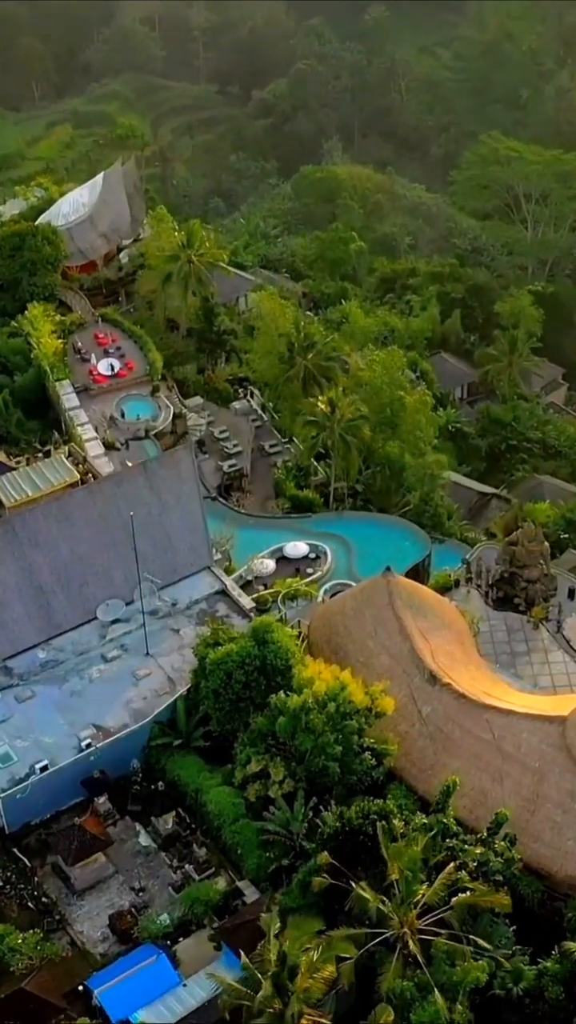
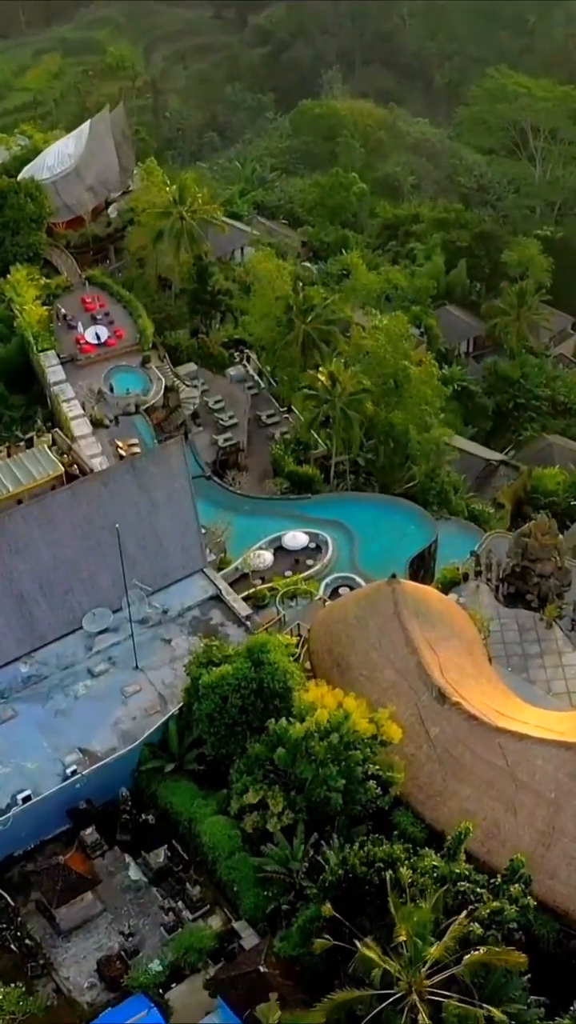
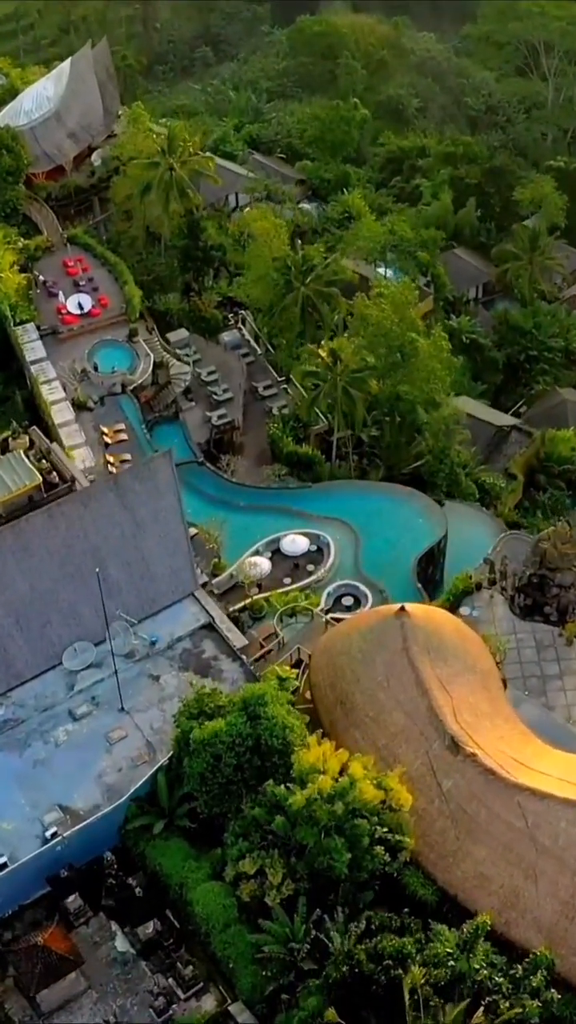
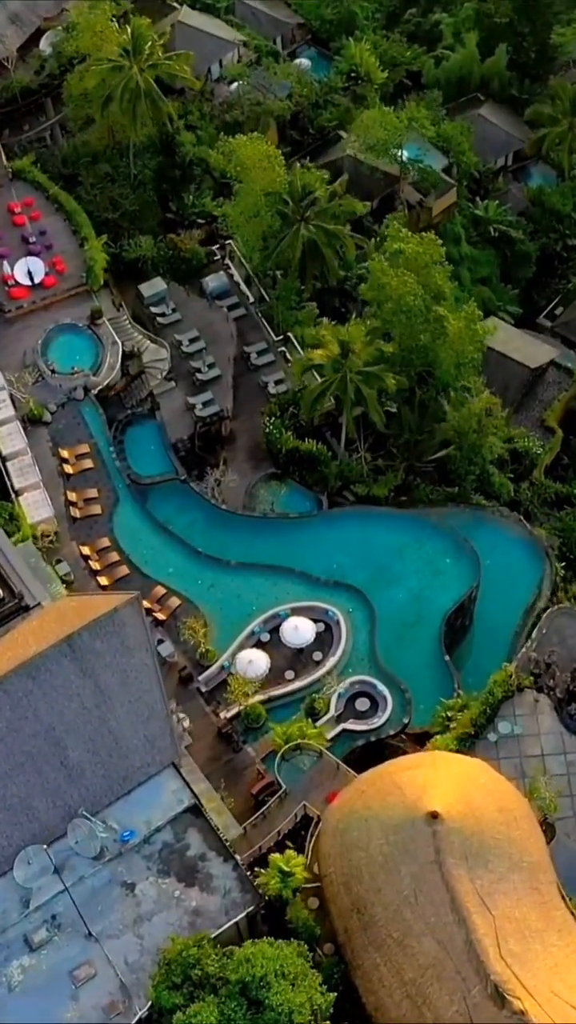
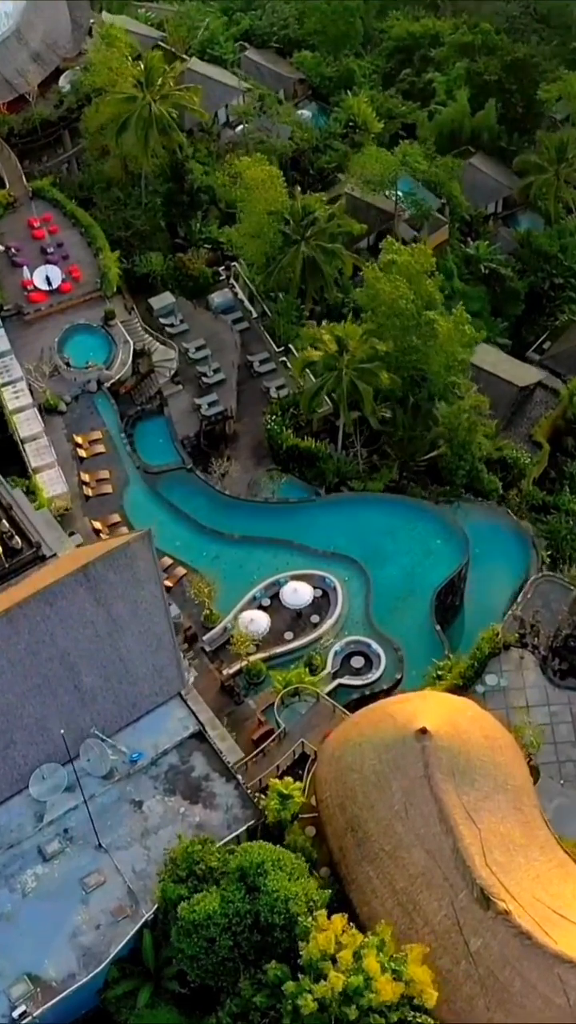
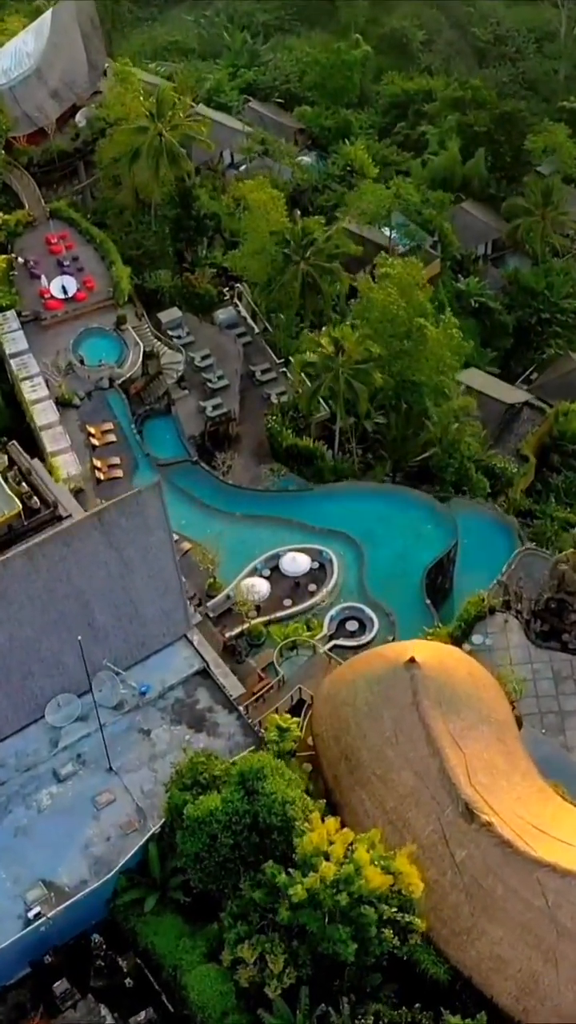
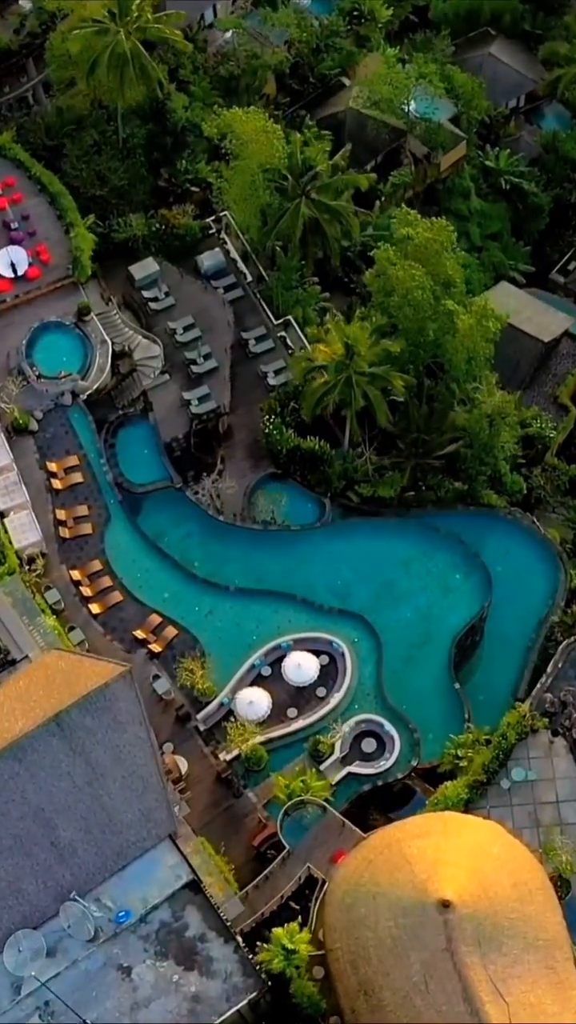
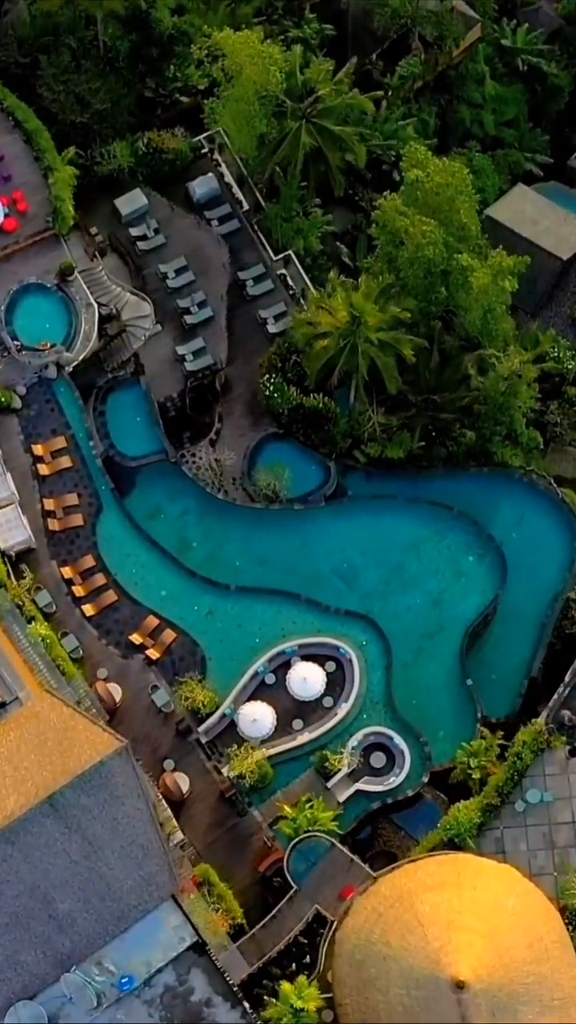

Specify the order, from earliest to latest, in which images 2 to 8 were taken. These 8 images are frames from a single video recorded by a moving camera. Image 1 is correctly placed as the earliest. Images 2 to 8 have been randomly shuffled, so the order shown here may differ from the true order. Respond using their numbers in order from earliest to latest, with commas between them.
2, 3, 6, 5, 4, 7, 8
